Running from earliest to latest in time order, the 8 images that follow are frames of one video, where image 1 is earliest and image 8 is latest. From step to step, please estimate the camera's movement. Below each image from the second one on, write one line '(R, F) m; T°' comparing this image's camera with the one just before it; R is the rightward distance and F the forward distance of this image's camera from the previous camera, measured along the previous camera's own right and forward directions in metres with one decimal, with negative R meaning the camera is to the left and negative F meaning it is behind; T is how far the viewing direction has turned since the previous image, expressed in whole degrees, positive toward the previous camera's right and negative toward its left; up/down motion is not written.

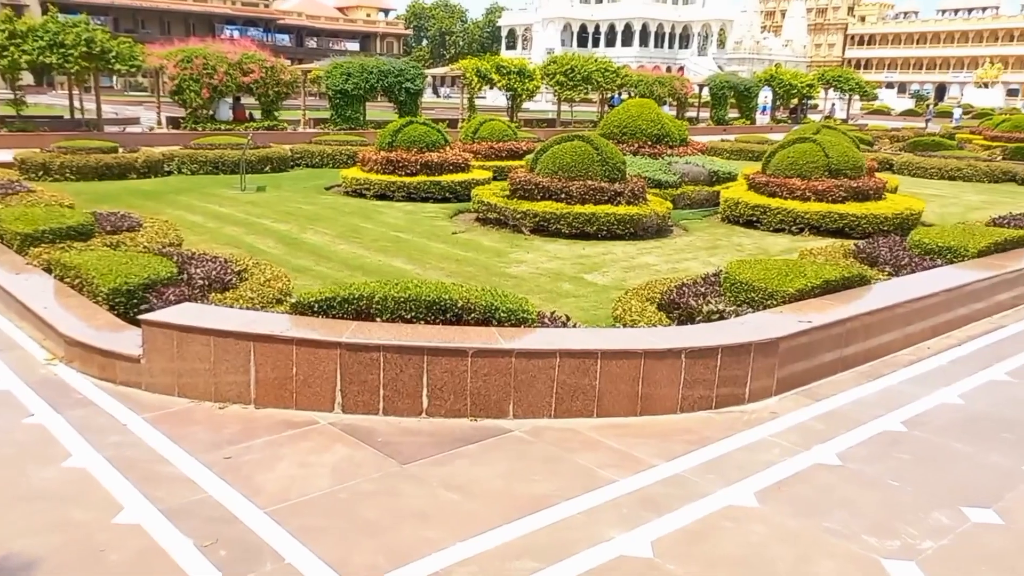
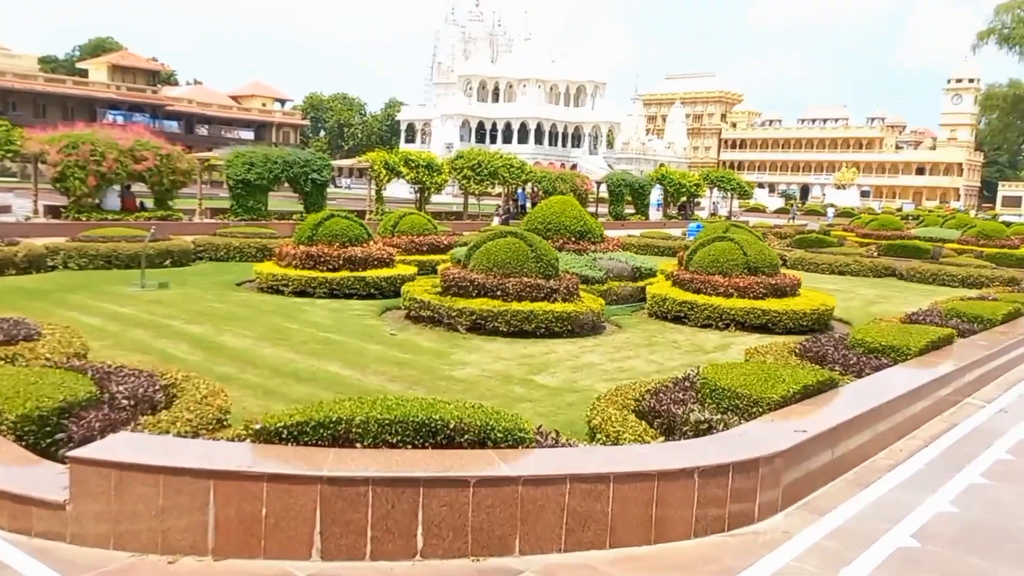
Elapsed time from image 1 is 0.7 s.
(-0.6, +0.5) m; +8°
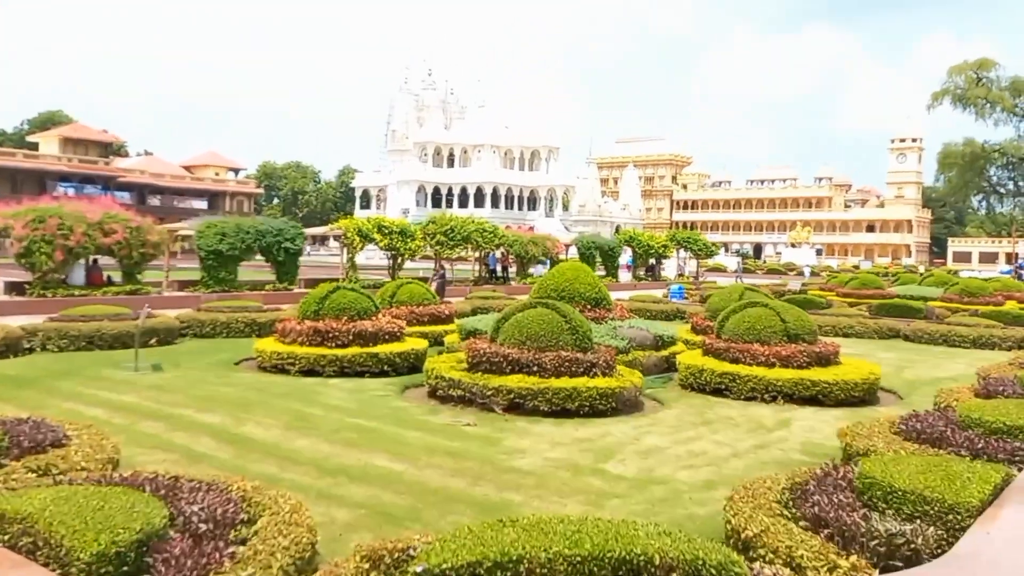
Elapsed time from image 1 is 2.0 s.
(-1.2, +0.8) m; +3°
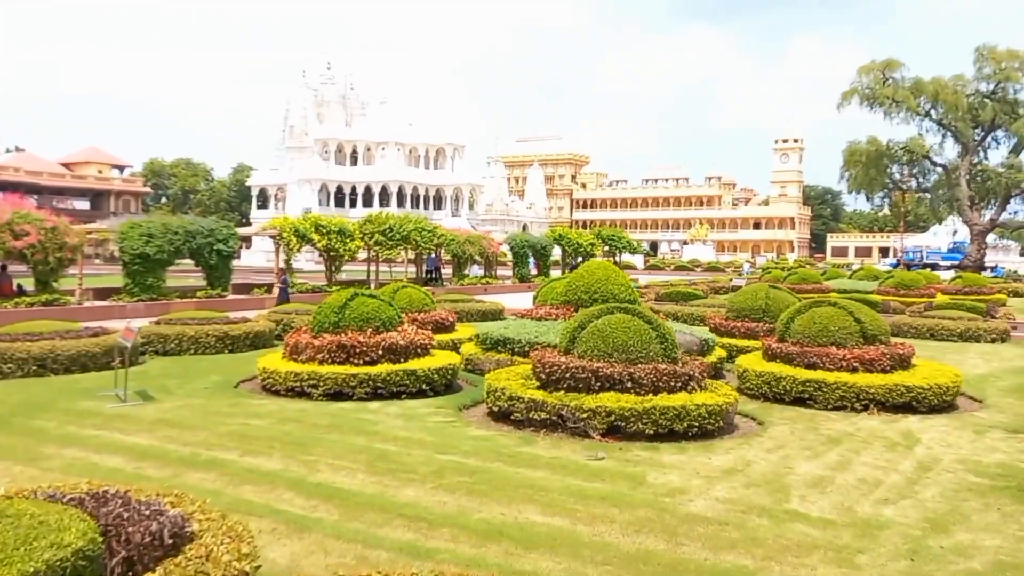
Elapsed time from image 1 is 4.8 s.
(-2.3, +1.7) m; +7°
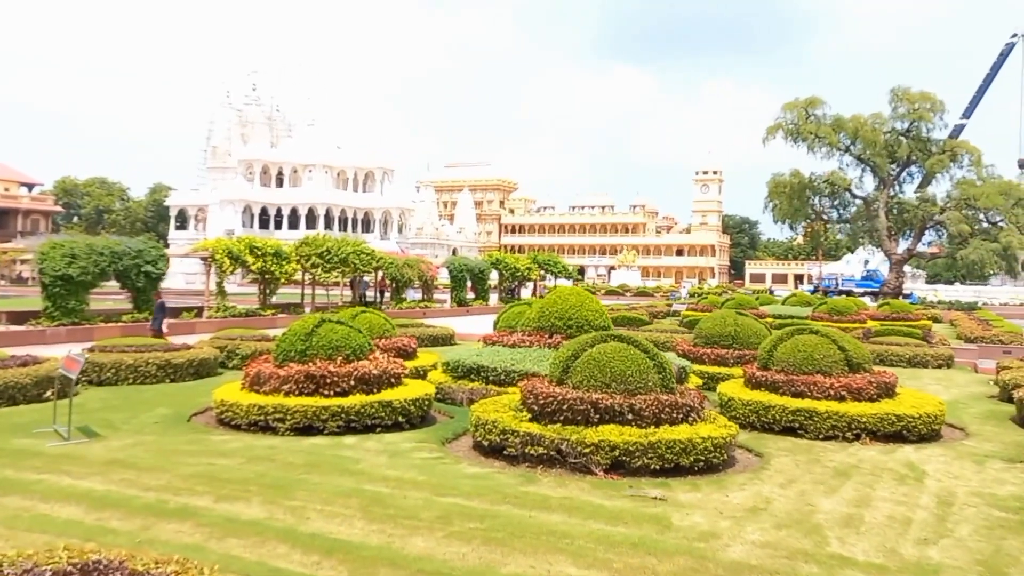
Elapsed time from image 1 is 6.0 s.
(-0.8, +0.7) m; +5°
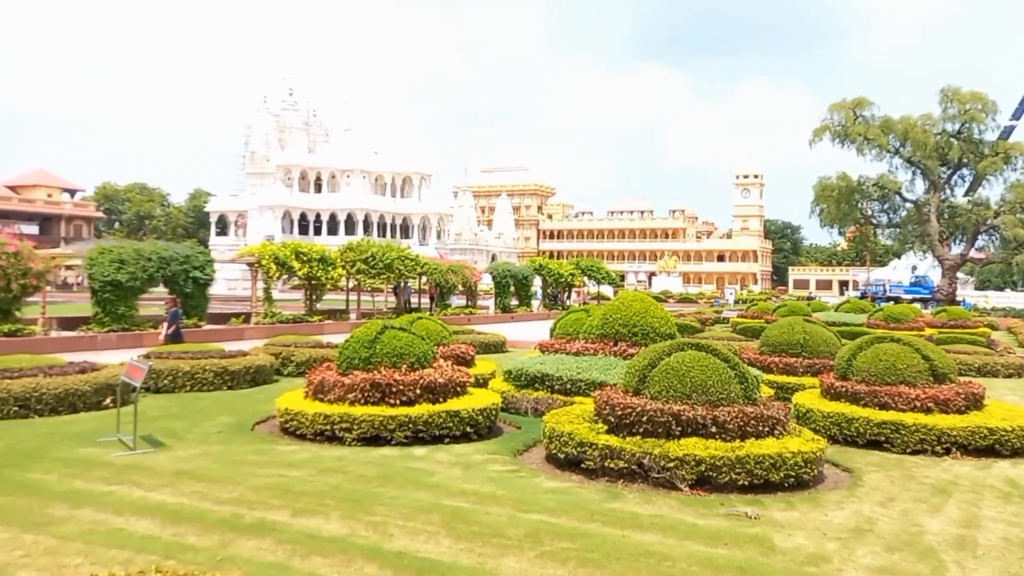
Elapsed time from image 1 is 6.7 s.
(-0.5, +0.3) m; -3°
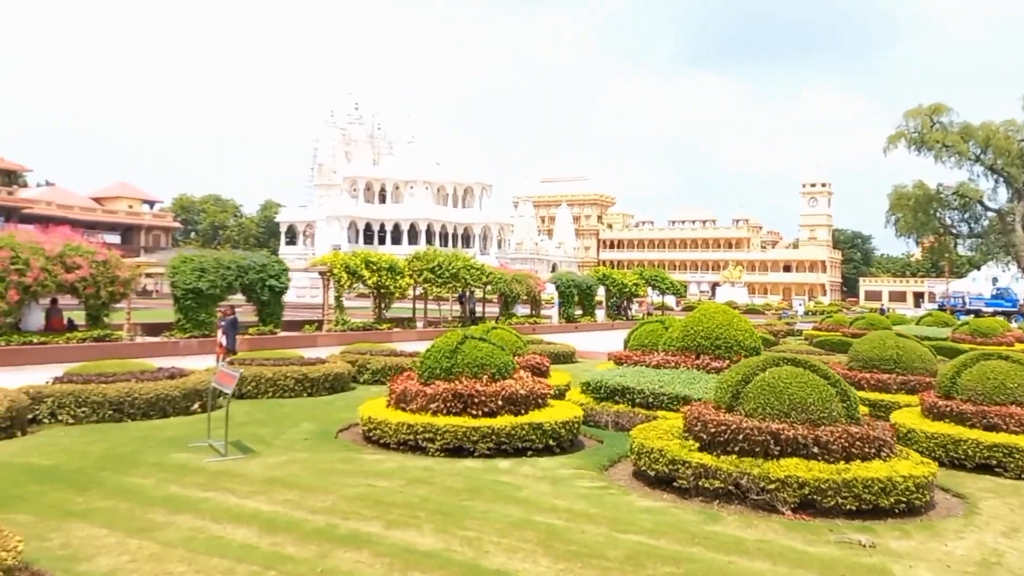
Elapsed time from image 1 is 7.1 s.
(-0.3, +0.2) m; -4°
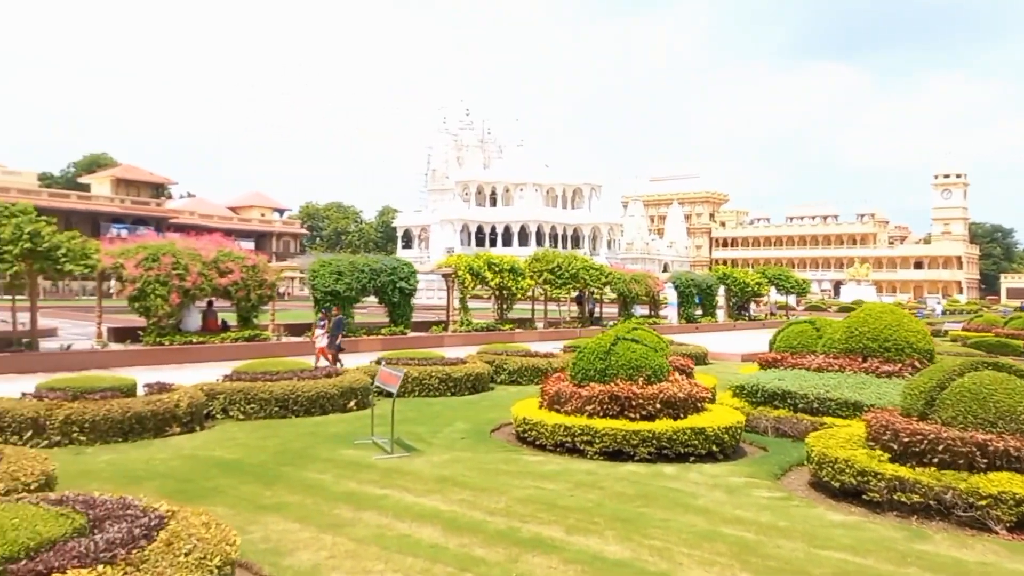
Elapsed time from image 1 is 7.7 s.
(-0.6, +0.2) m; -8°
